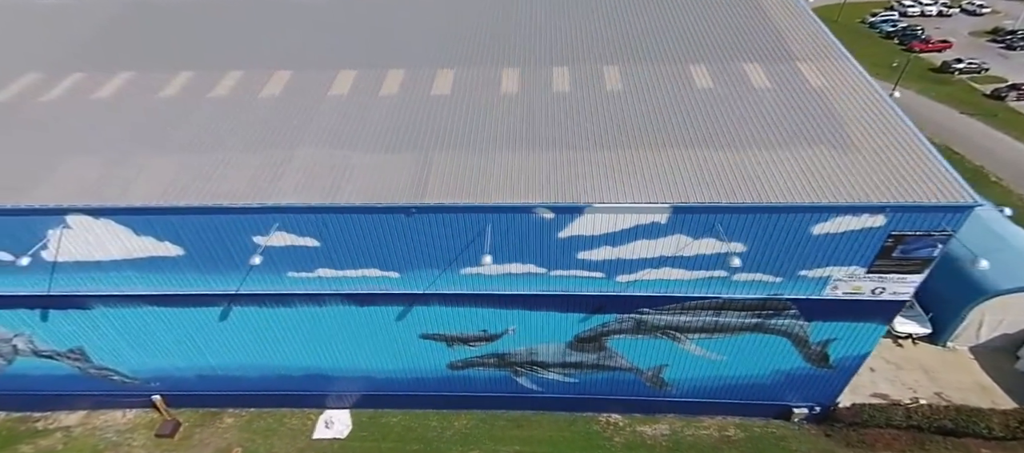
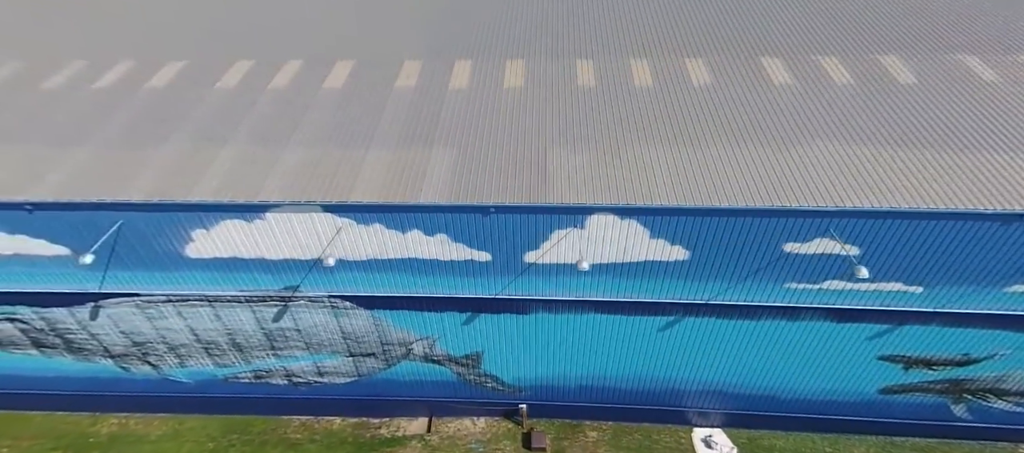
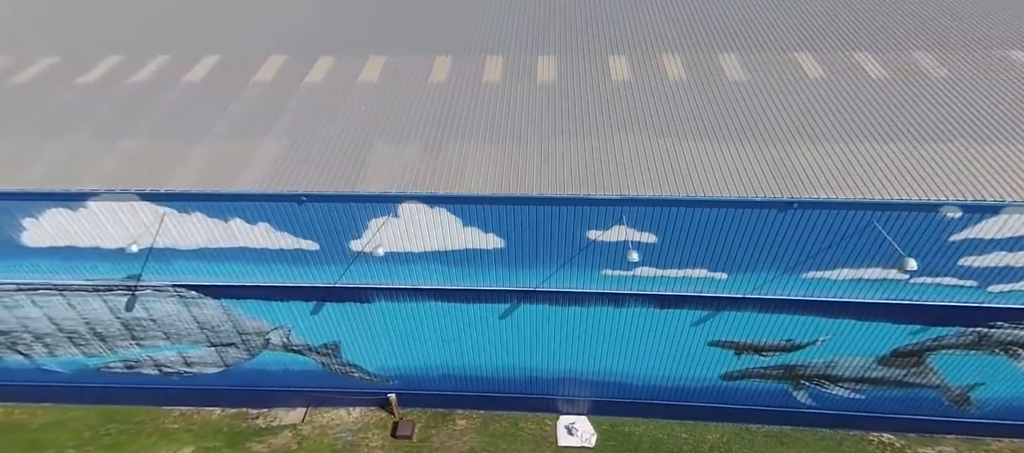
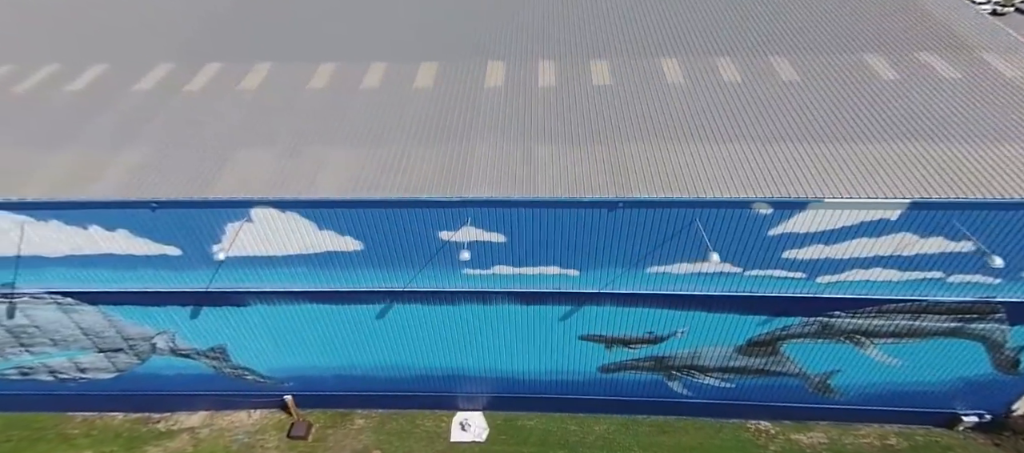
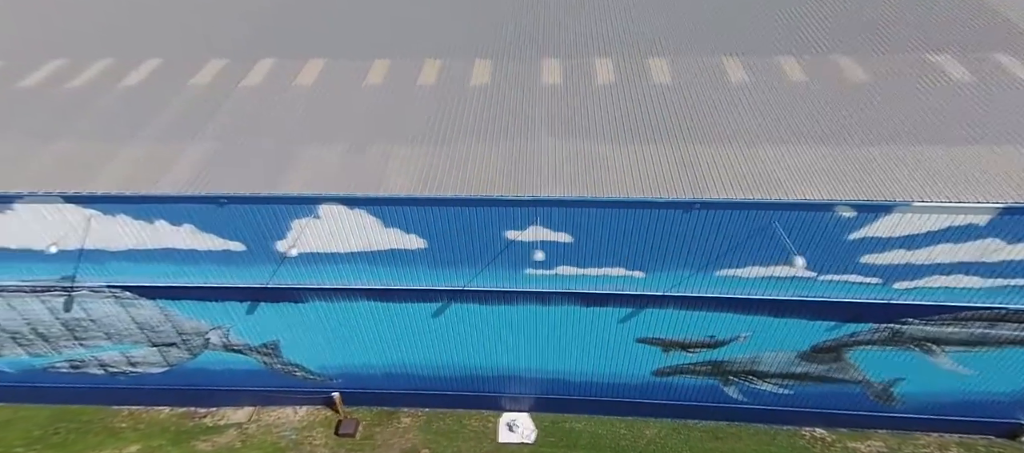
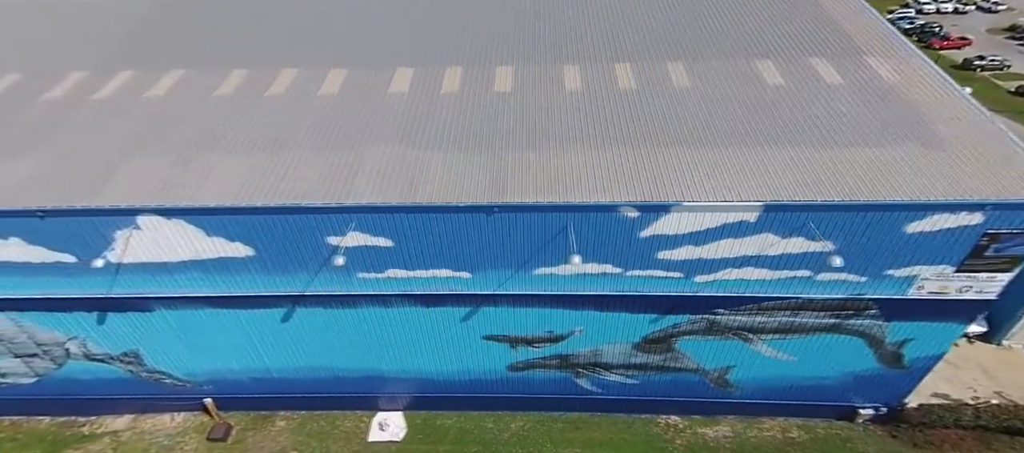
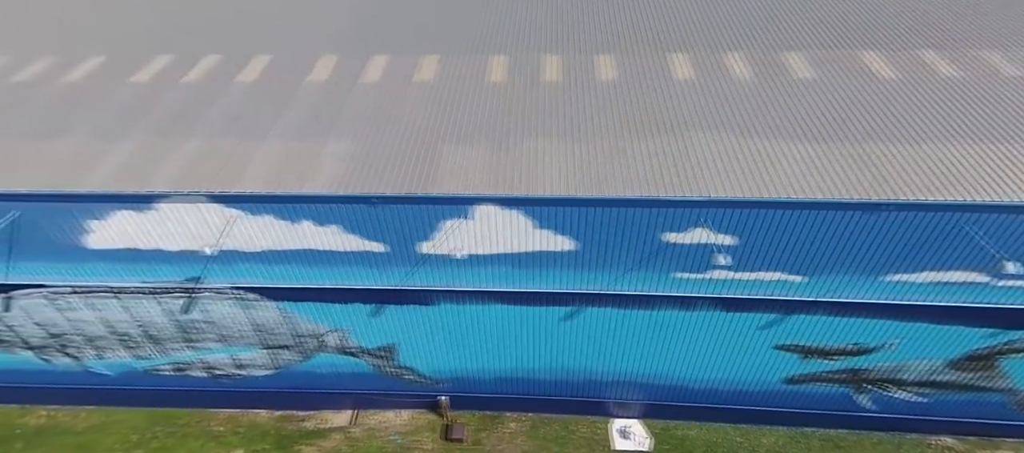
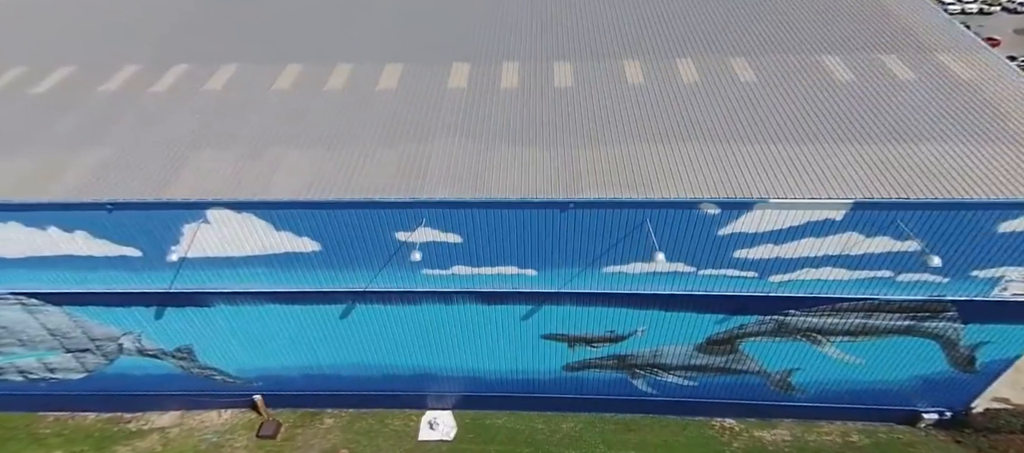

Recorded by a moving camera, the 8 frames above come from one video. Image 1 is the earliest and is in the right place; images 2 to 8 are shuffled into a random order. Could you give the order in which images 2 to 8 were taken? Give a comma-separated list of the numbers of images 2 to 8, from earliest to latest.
6, 8, 4, 5, 3, 7, 2
